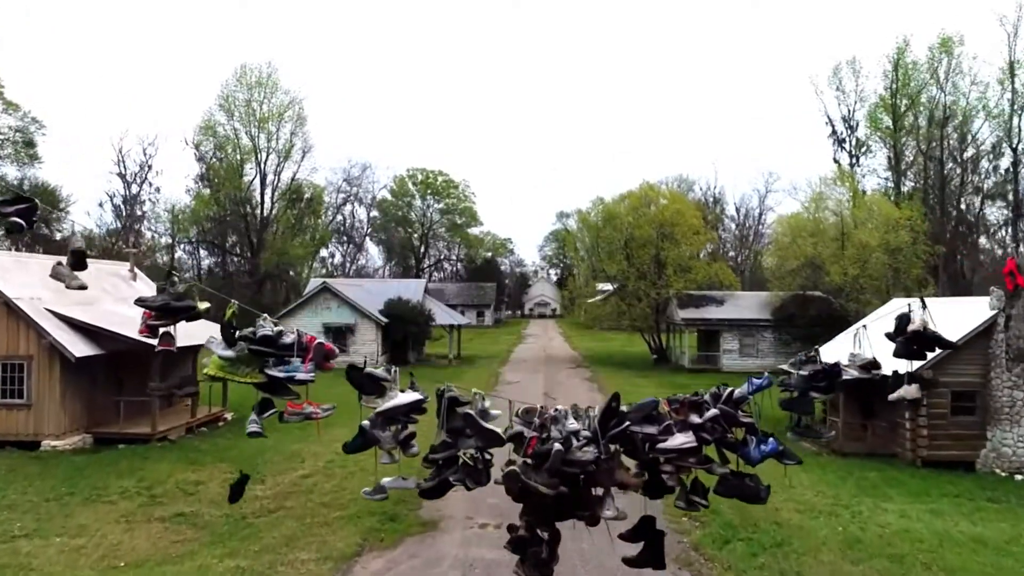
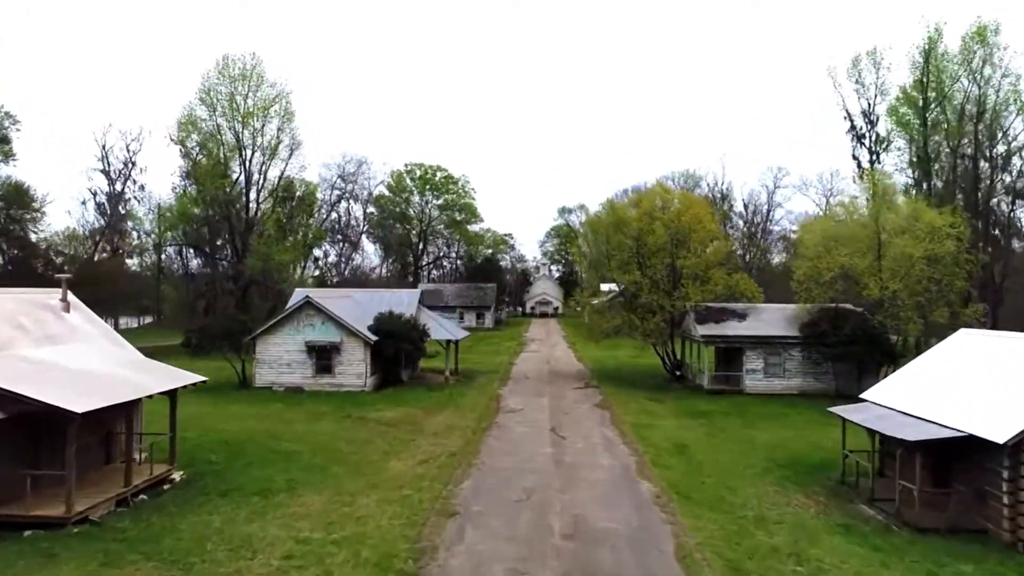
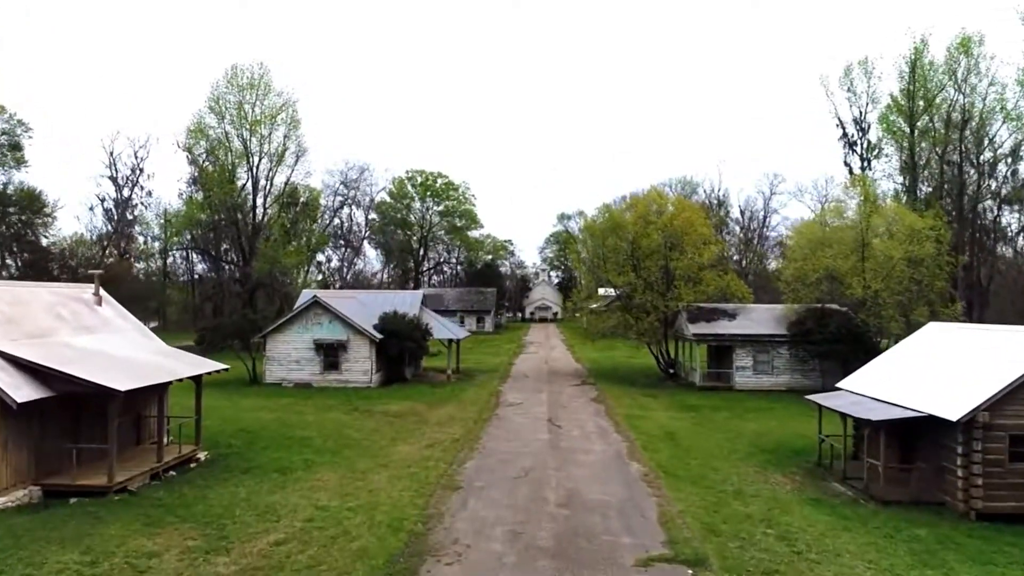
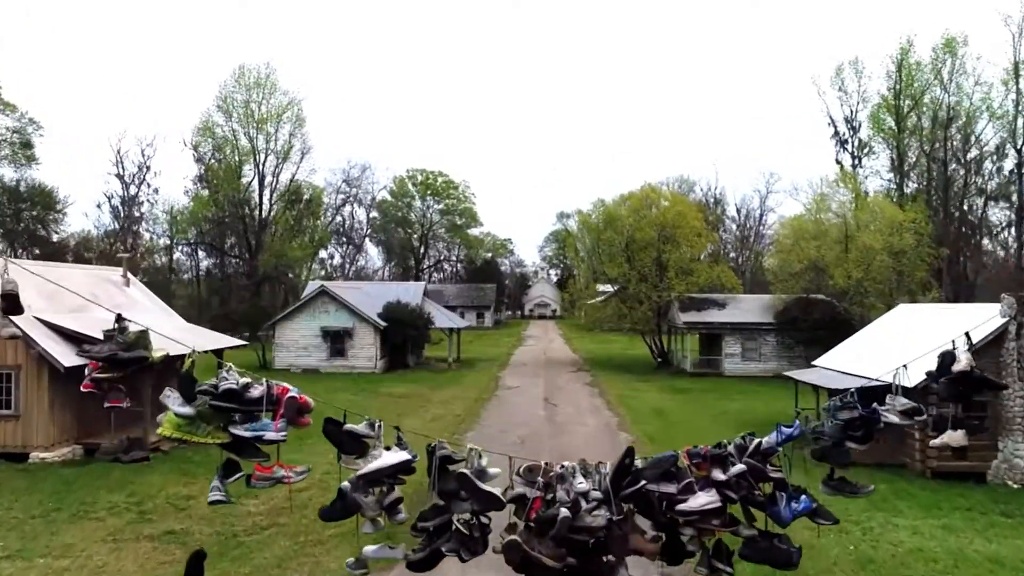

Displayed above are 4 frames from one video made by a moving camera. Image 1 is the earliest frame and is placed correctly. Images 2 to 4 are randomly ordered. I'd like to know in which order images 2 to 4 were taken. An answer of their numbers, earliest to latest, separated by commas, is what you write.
4, 3, 2
